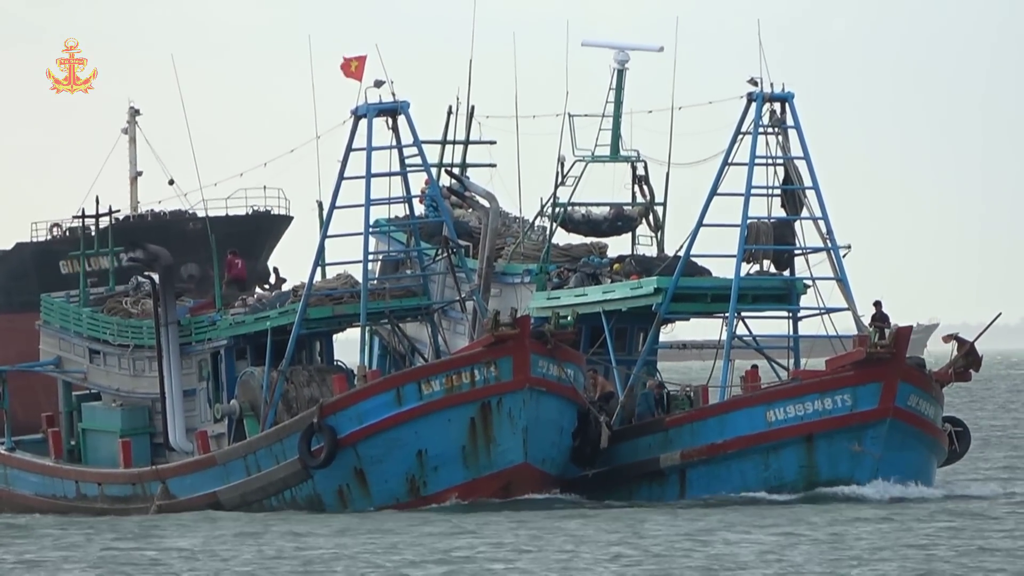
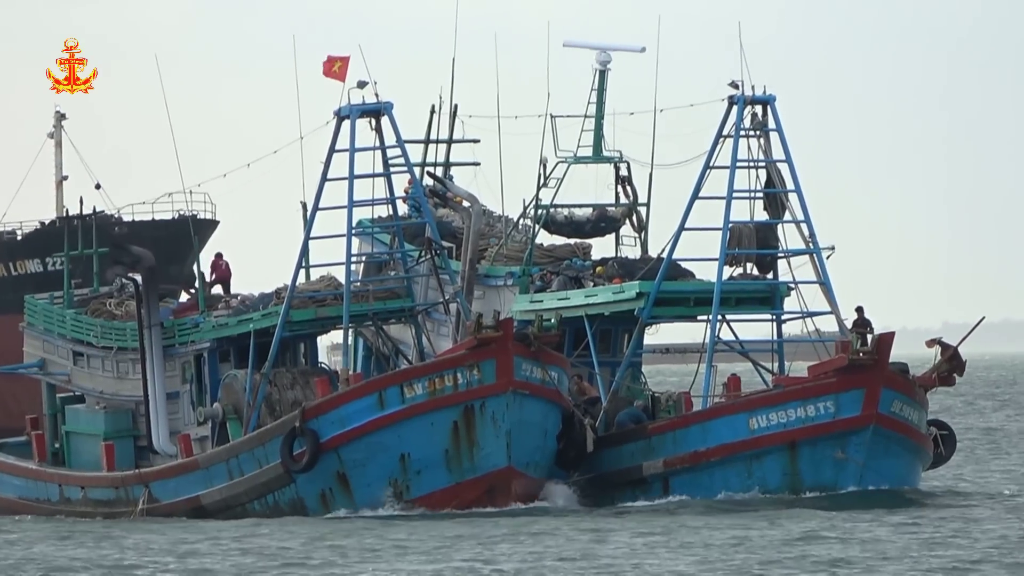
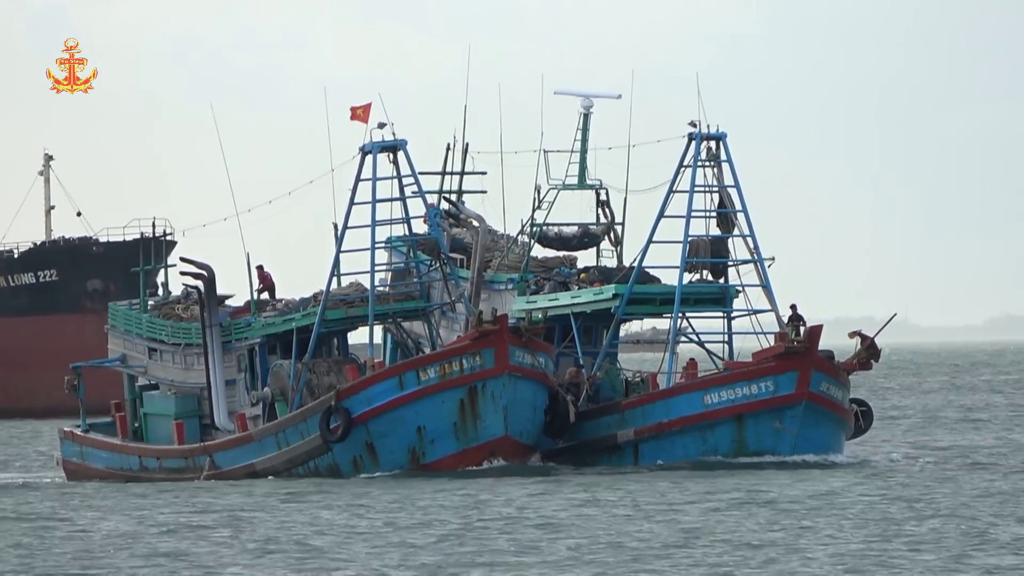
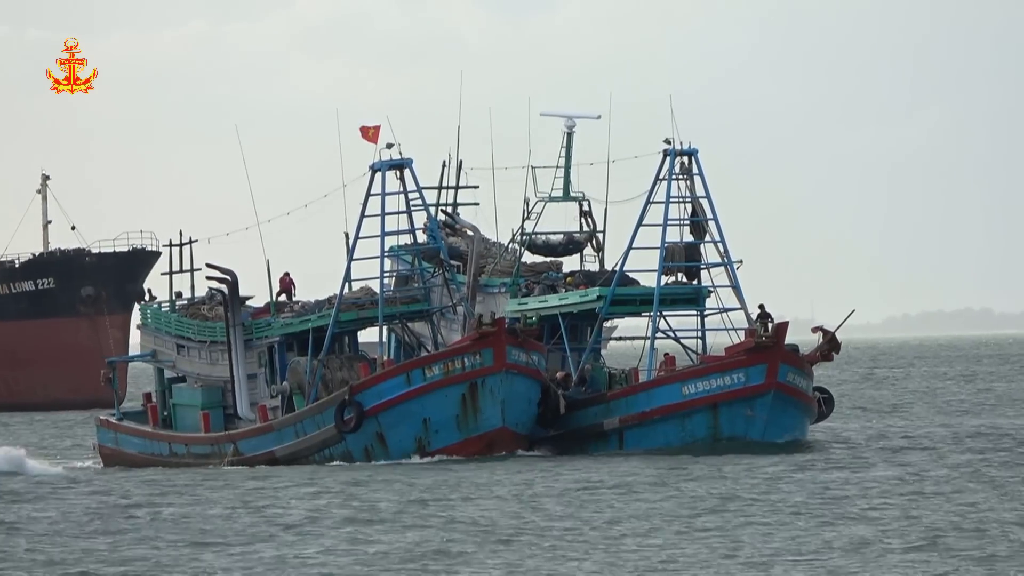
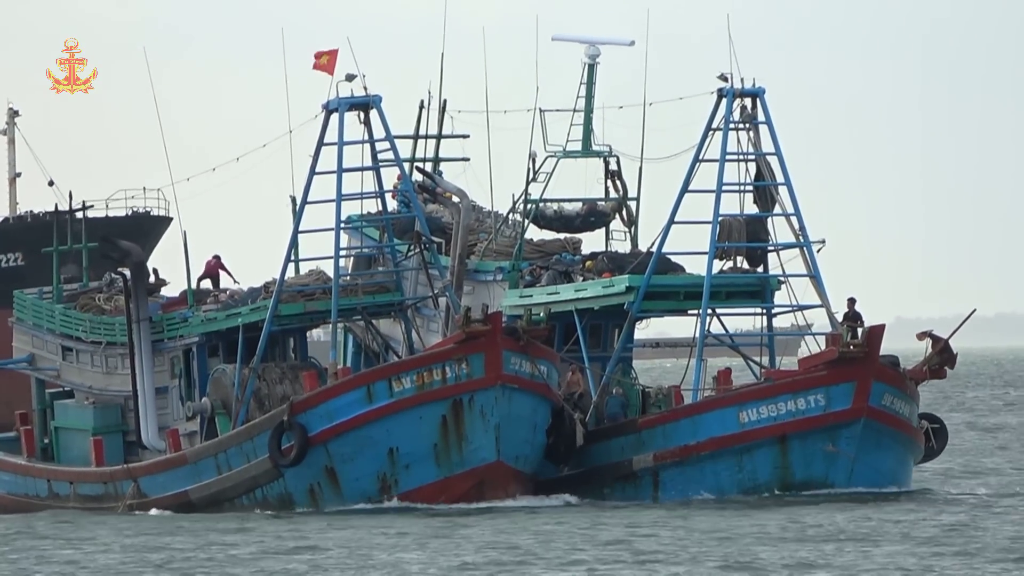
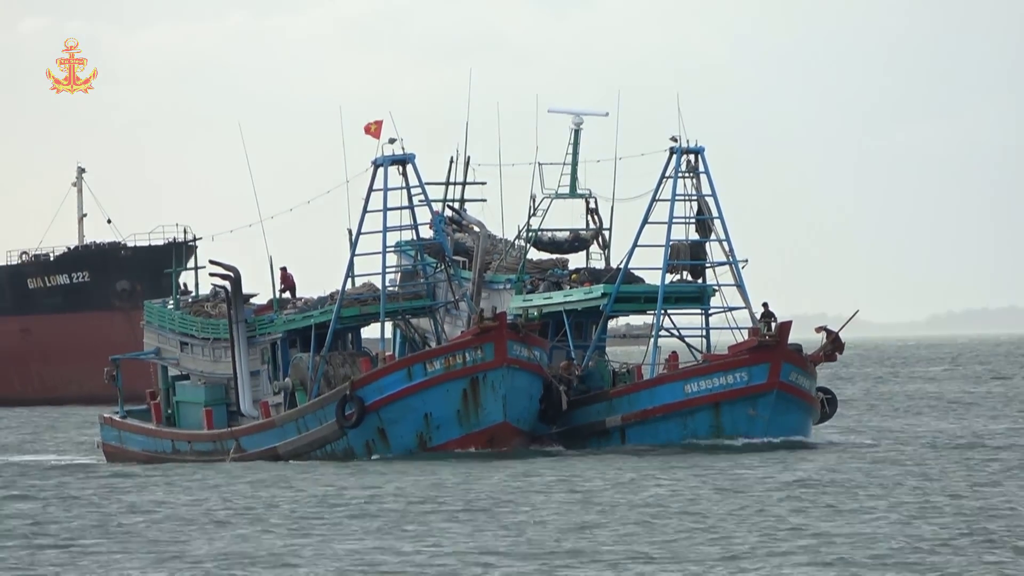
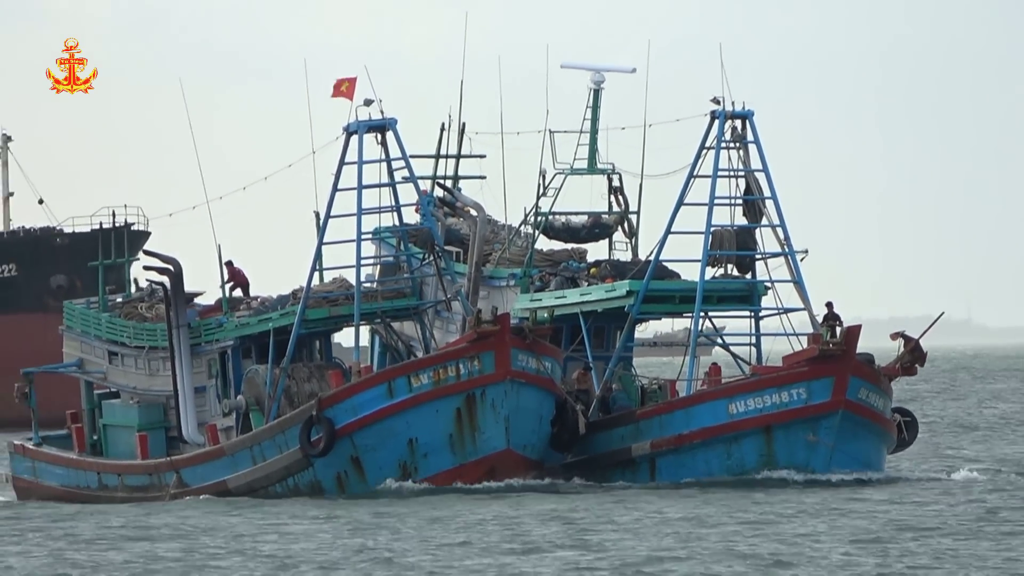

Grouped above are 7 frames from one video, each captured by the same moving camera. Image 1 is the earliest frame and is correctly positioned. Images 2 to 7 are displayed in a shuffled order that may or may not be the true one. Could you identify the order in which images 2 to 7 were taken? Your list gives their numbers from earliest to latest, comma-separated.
2, 5, 7, 3, 6, 4
